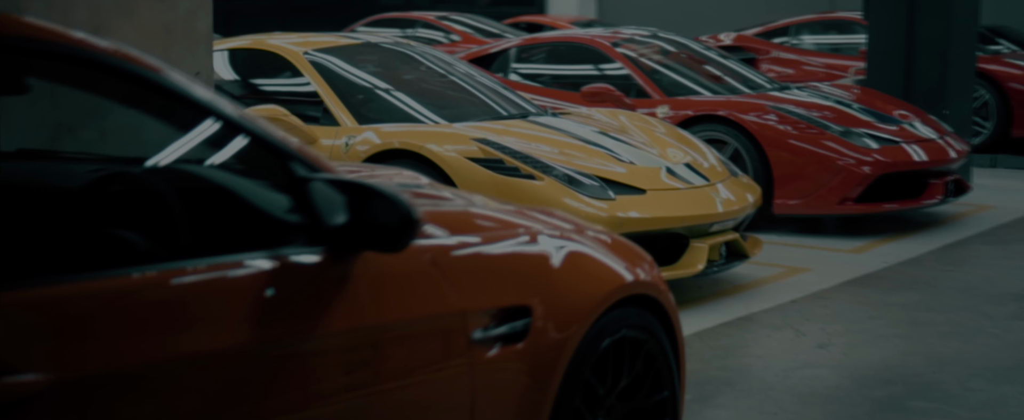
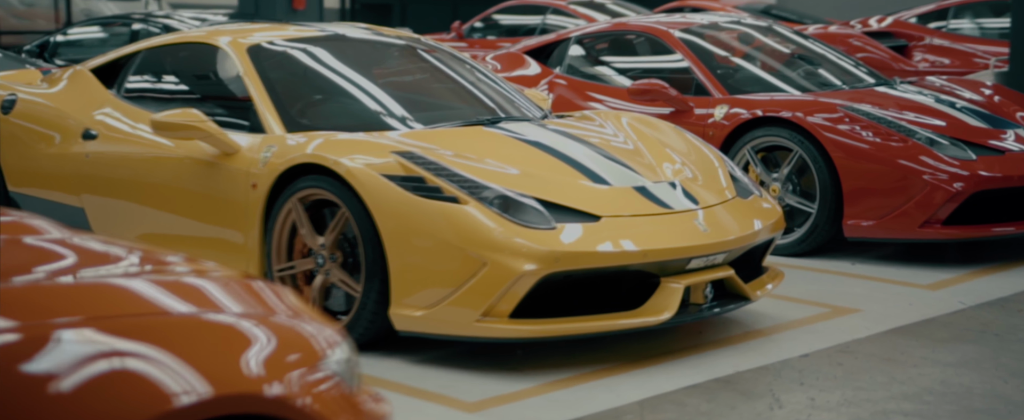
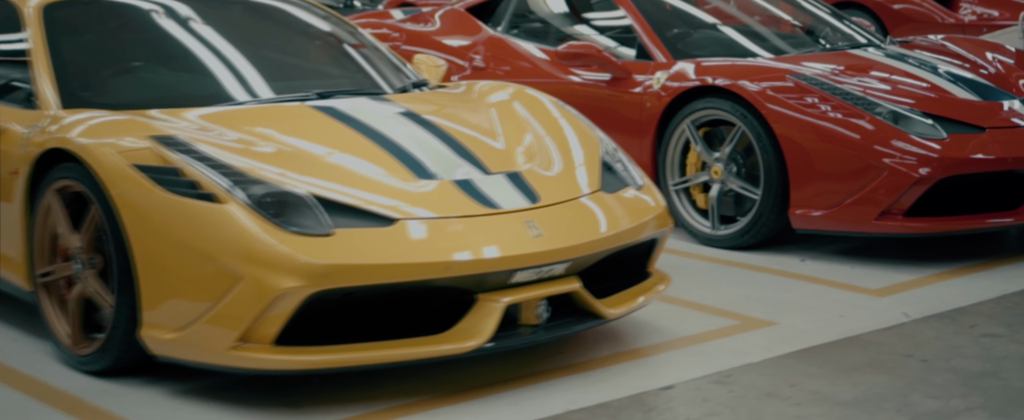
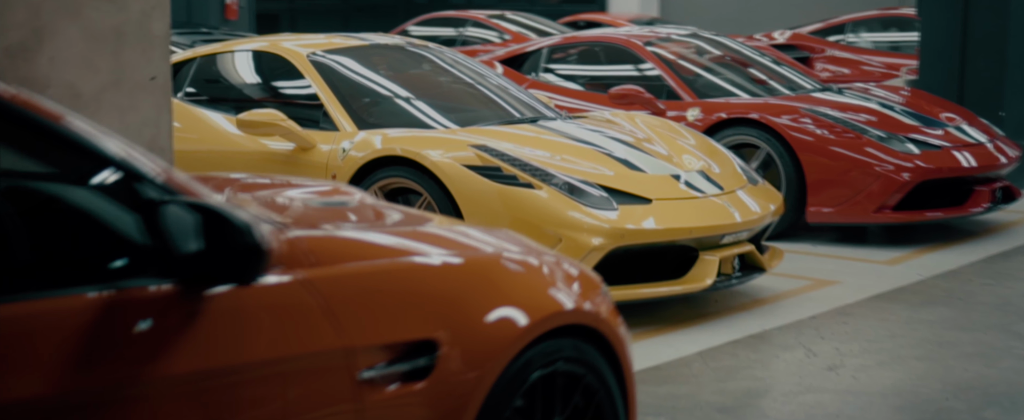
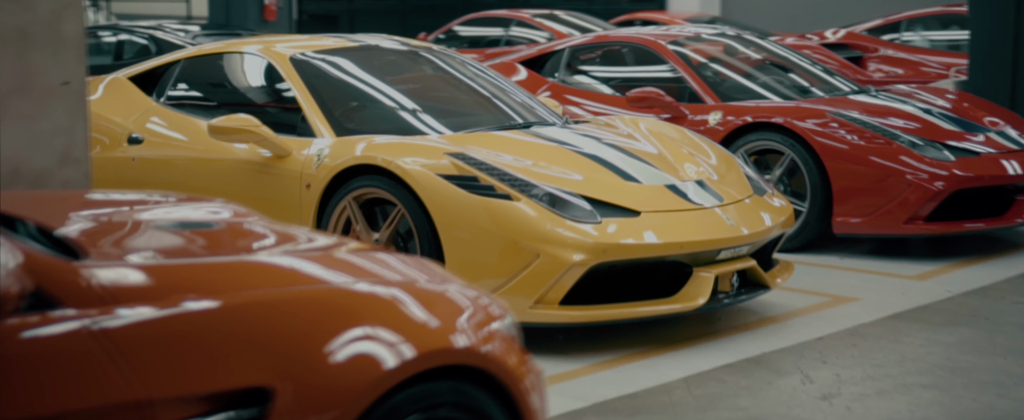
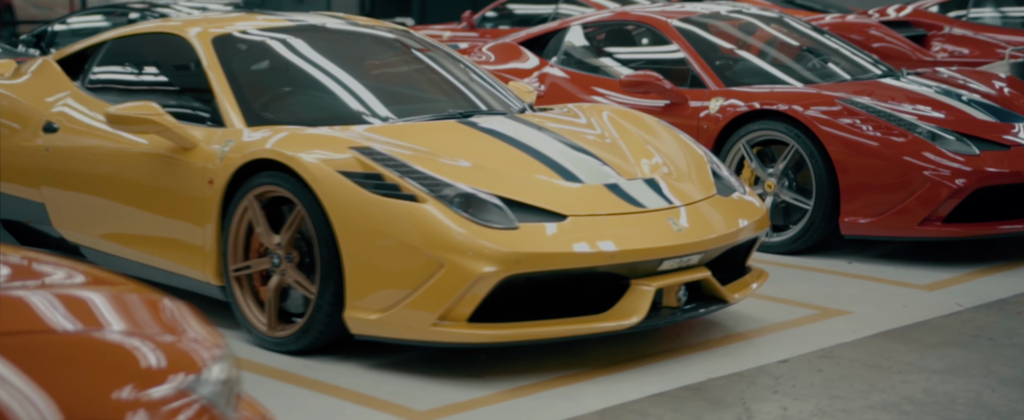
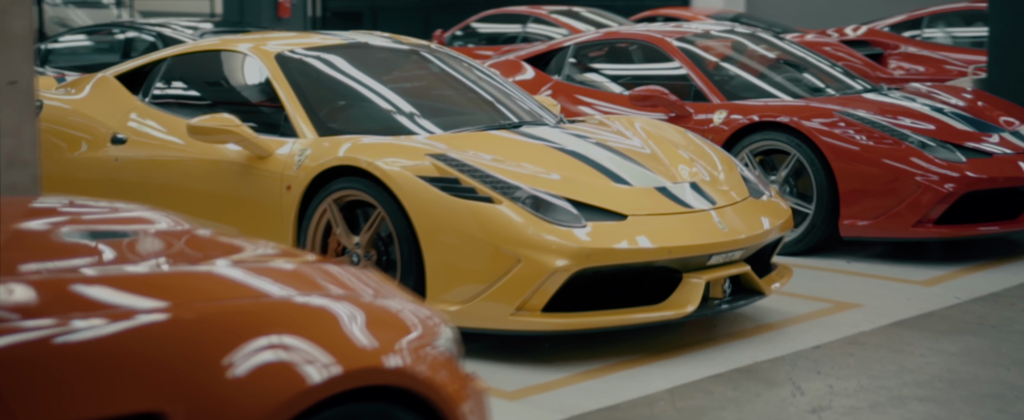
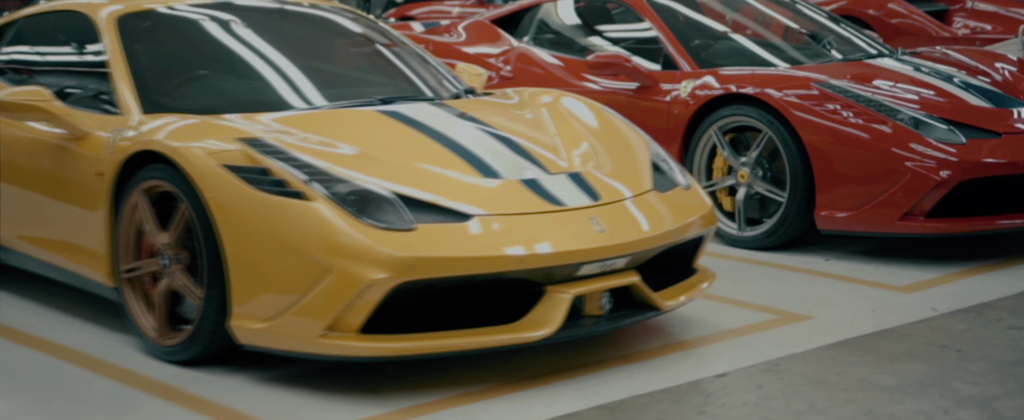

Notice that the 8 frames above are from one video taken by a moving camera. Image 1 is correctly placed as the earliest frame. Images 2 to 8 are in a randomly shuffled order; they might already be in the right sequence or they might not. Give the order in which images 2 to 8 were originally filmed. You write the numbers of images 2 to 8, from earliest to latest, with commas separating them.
4, 5, 7, 2, 6, 8, 3
